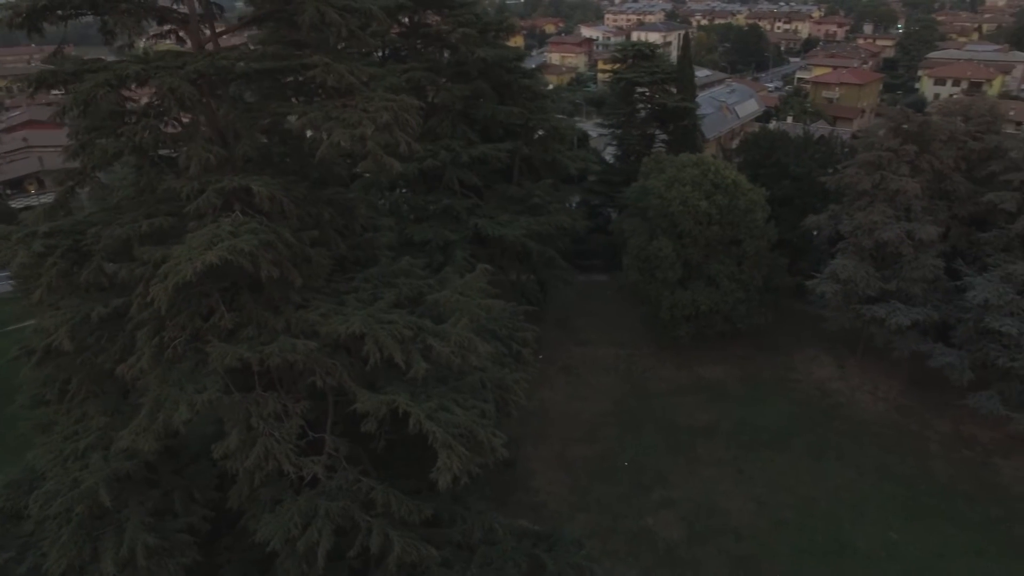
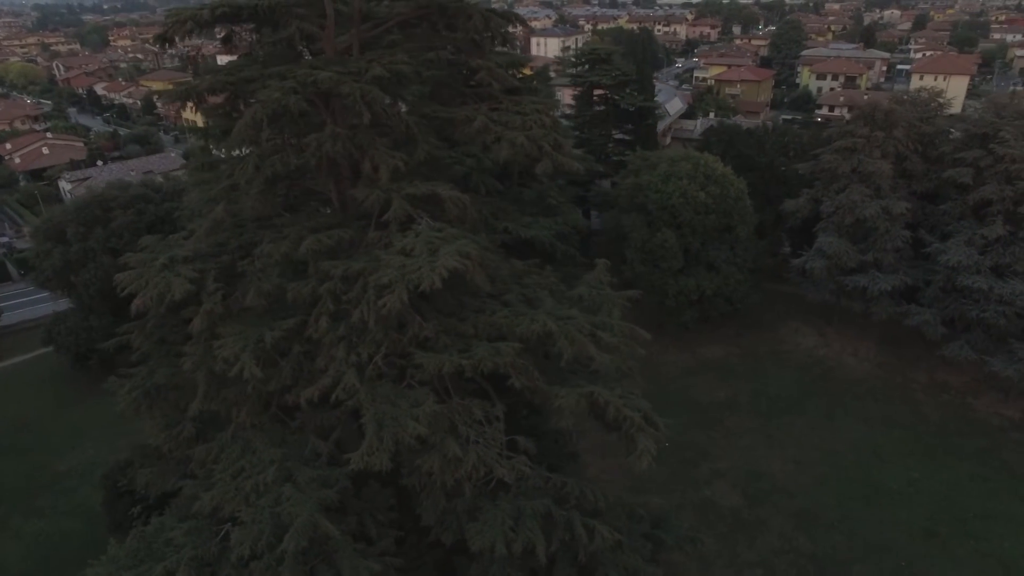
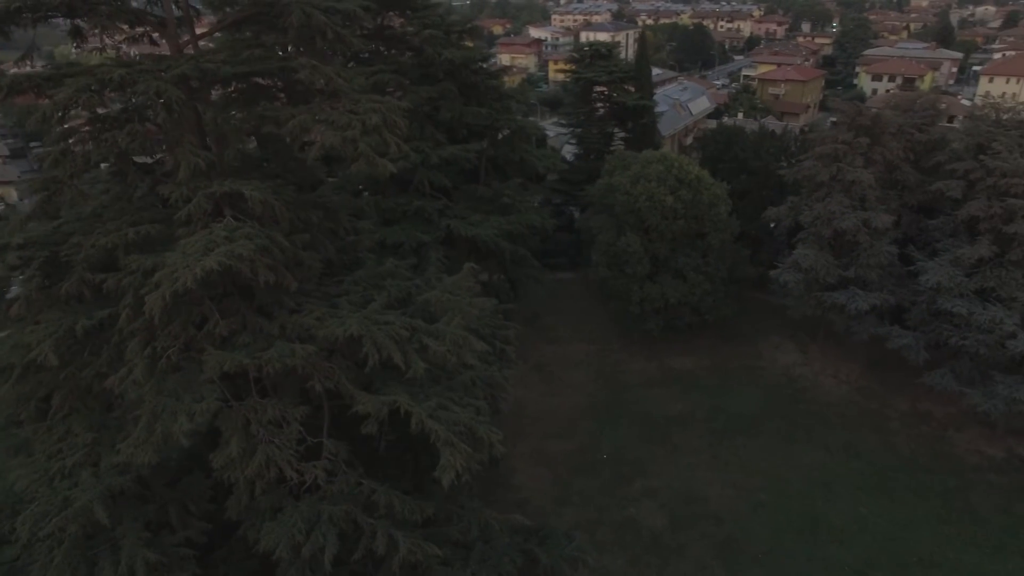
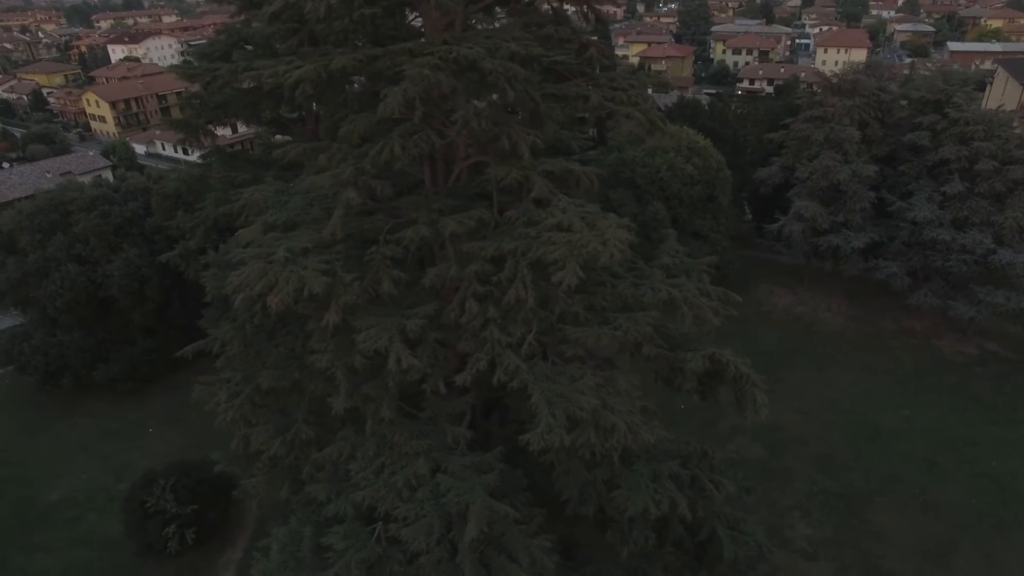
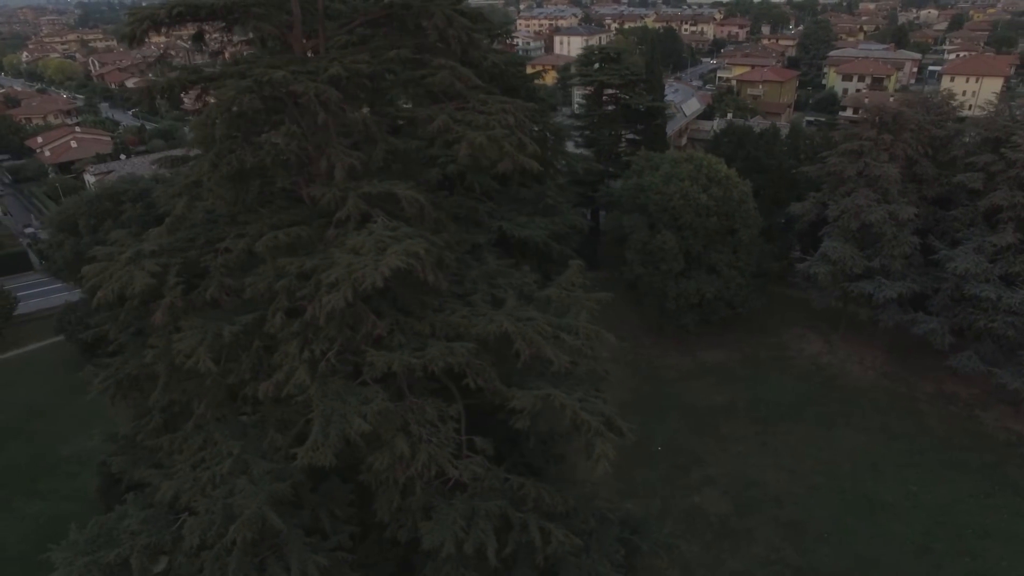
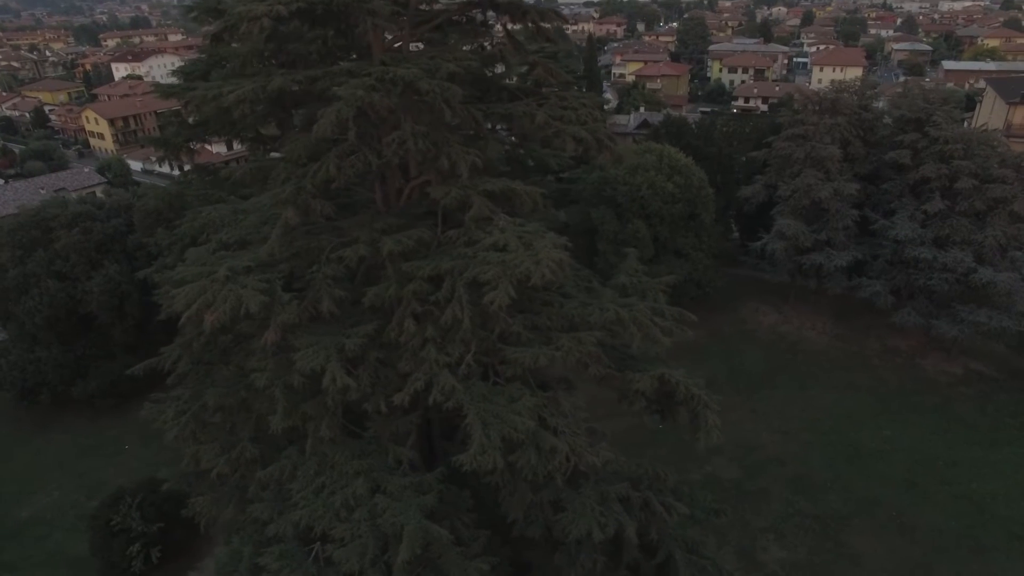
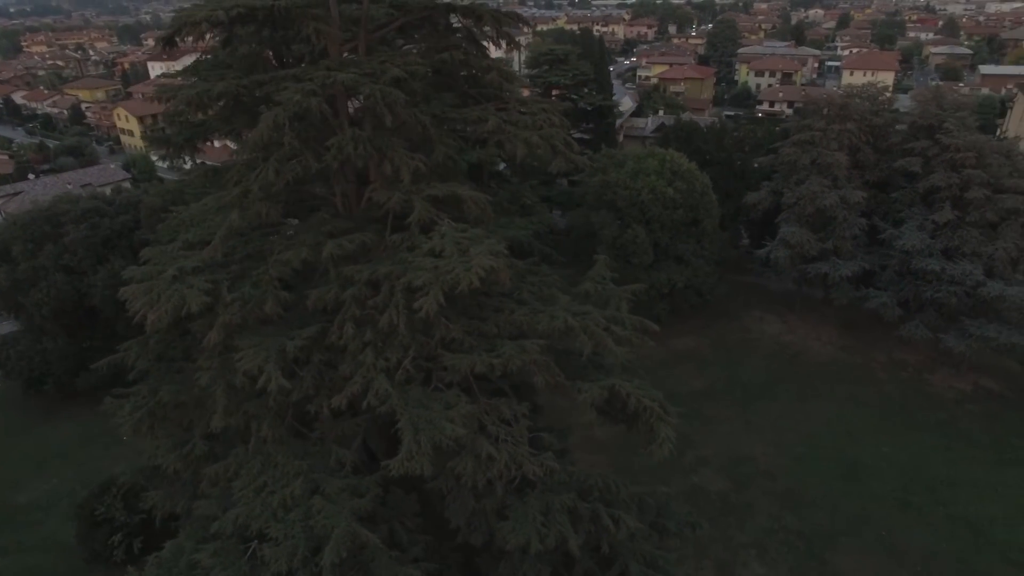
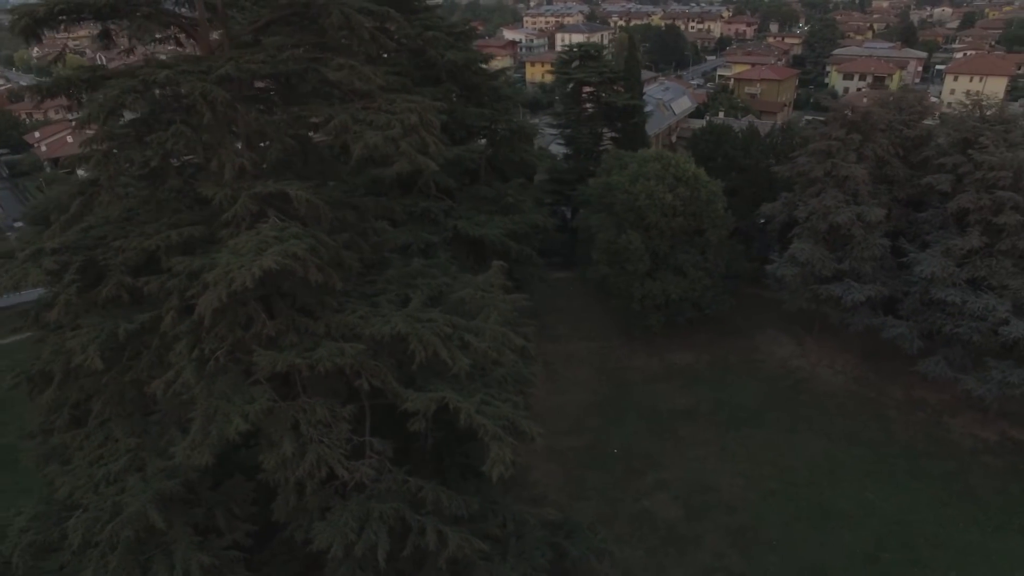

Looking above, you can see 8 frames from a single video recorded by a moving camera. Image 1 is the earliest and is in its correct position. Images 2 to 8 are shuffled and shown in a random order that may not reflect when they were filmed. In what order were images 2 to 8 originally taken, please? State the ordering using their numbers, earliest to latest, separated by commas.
3, 8, 5, 2, 7, 6, 4
